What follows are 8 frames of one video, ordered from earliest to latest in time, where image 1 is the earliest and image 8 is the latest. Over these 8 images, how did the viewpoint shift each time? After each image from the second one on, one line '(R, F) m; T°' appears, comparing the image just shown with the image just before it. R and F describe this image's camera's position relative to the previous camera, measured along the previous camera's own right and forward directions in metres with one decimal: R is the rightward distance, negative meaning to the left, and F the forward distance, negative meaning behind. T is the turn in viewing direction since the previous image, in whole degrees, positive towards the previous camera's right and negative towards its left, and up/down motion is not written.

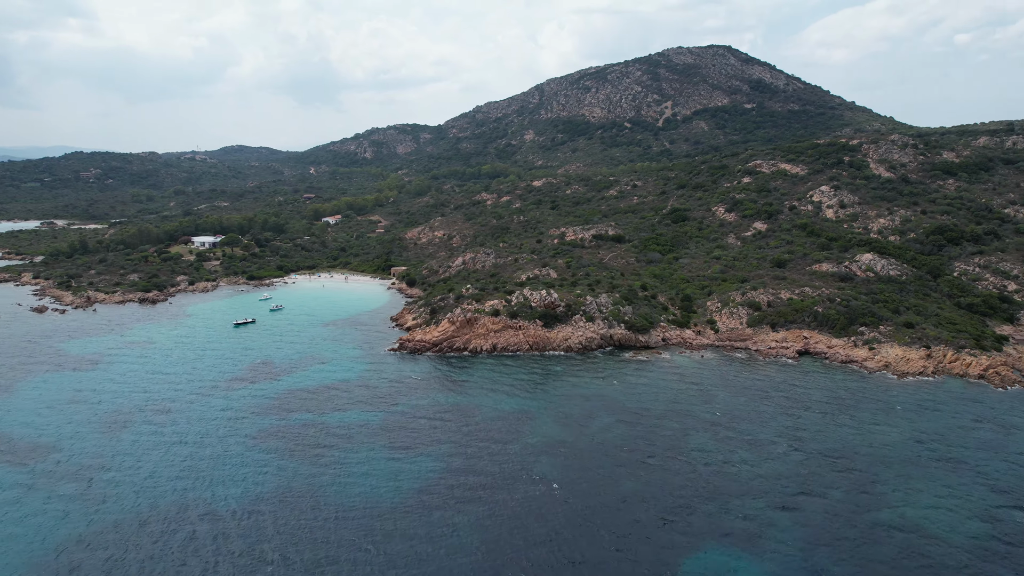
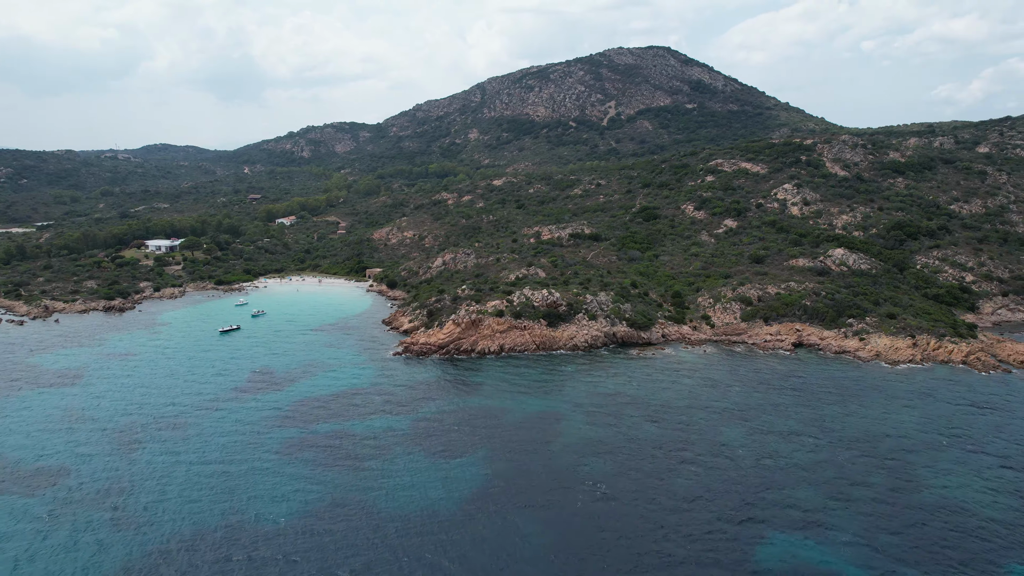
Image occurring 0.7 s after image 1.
(-5.2, +0.5) m; +6°
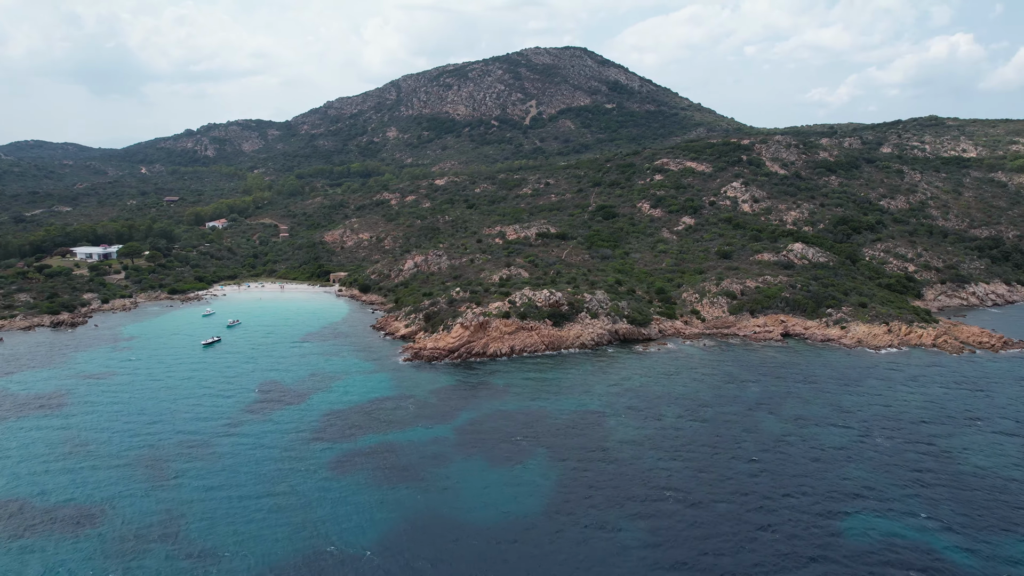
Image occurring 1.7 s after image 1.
(-7.4, +0.9) m; +8°
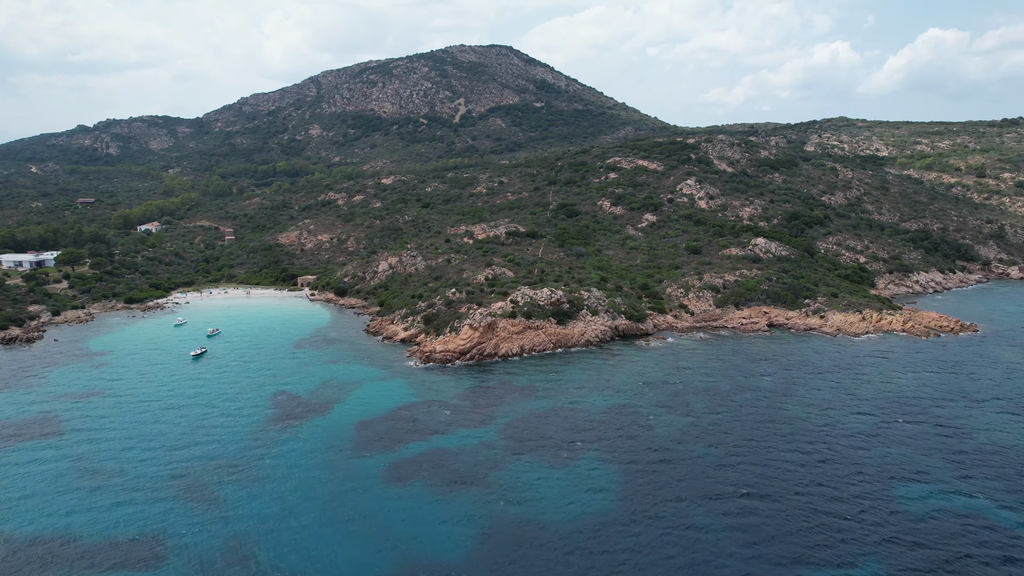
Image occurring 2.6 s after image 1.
(-6.7, +0.7) m; +7°
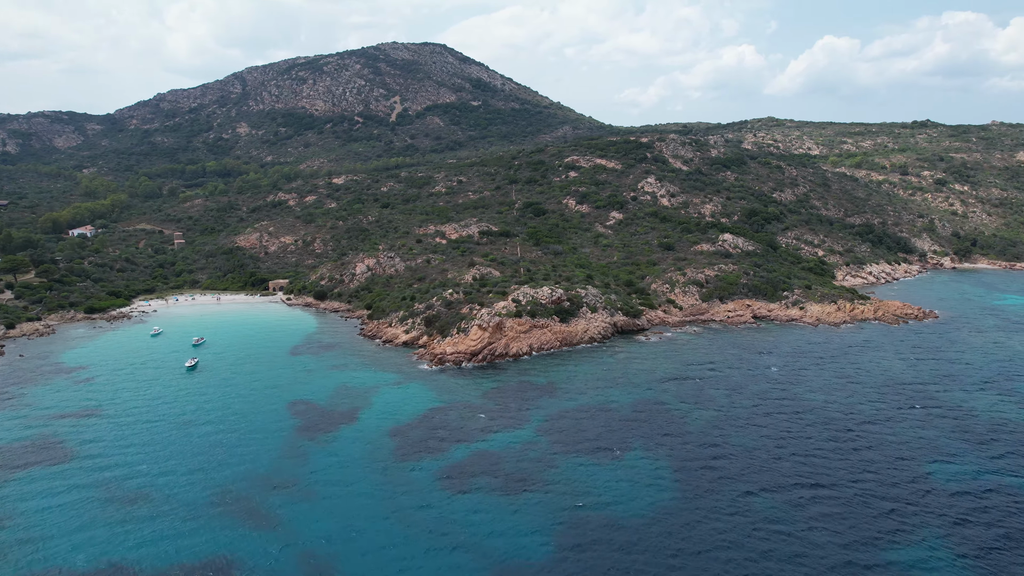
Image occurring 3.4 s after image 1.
(-5.9, +0.6) m; +7°
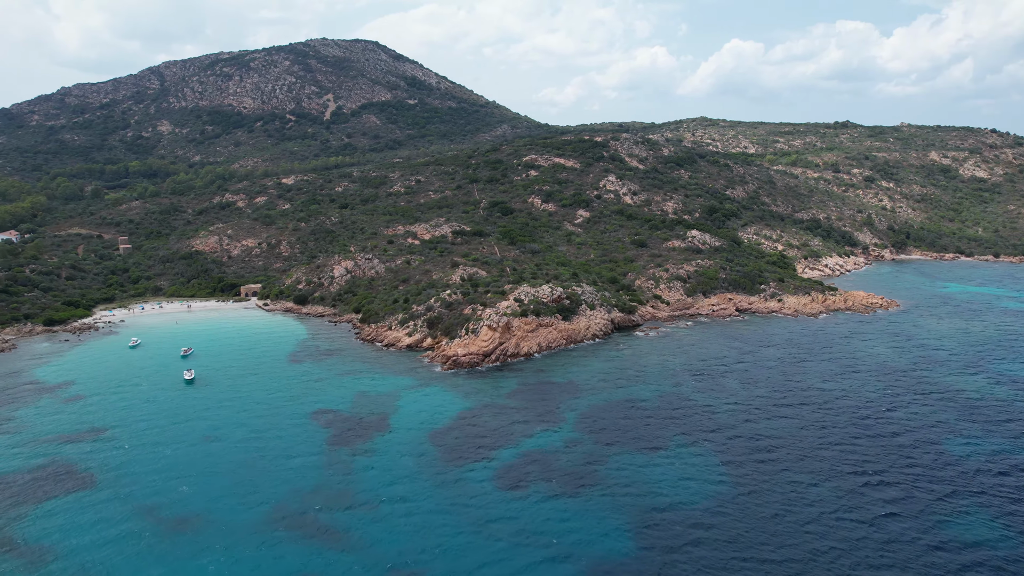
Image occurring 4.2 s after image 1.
(-5.9, +0.6) m; +7°
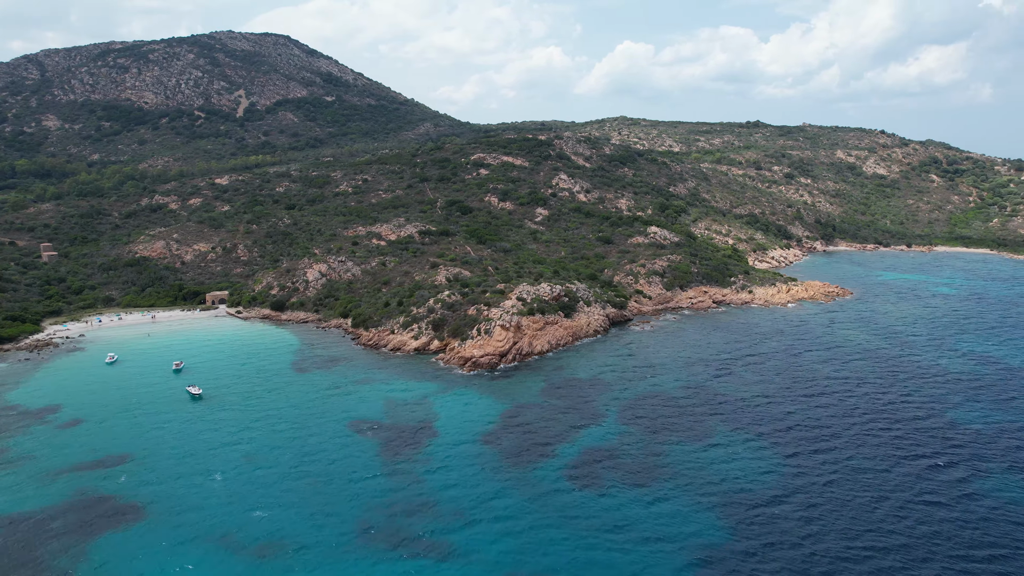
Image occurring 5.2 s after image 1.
(-7.3, +0.7) m; +8°
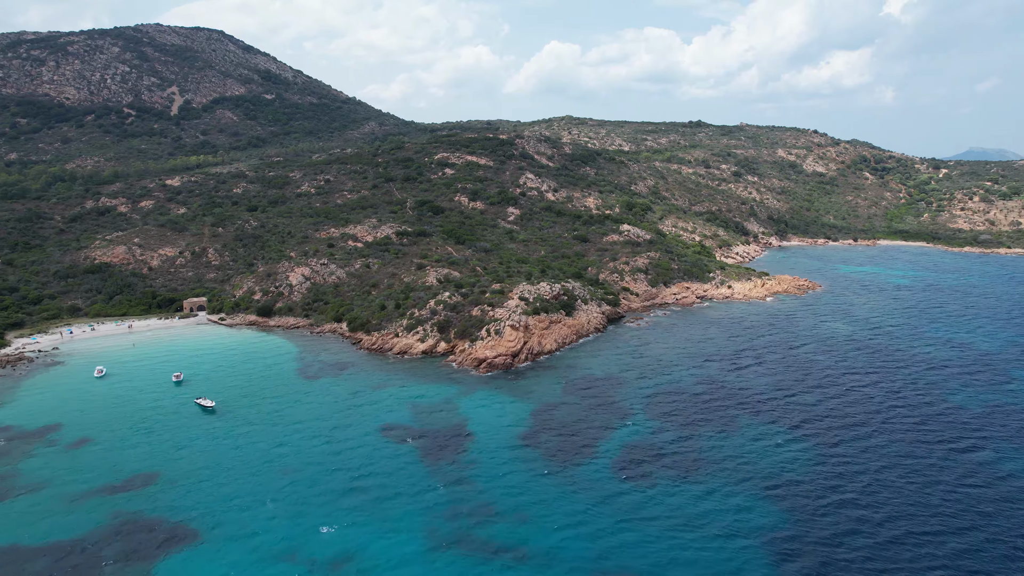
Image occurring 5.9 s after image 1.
(-5.1, +0.4) m; +6°
